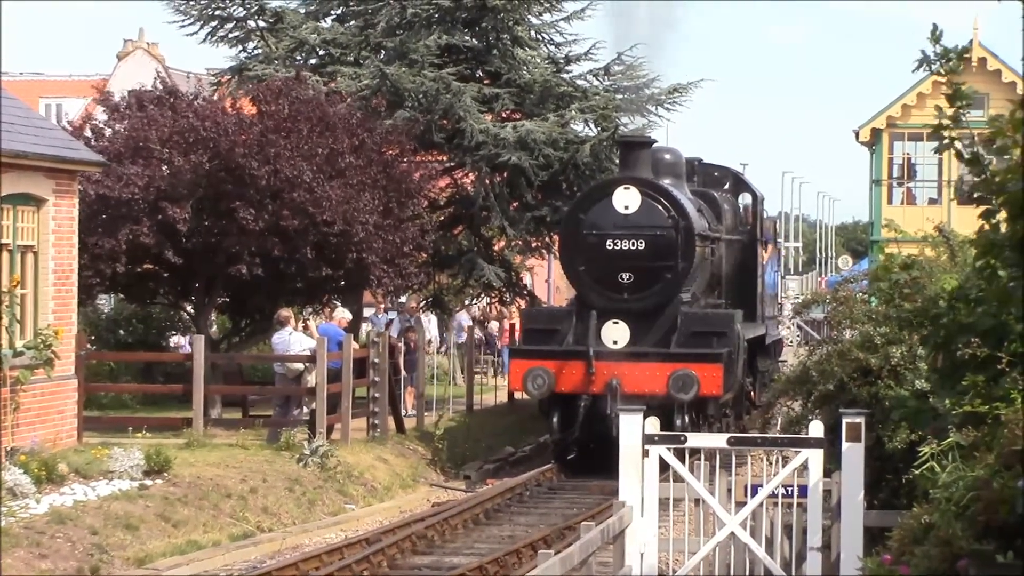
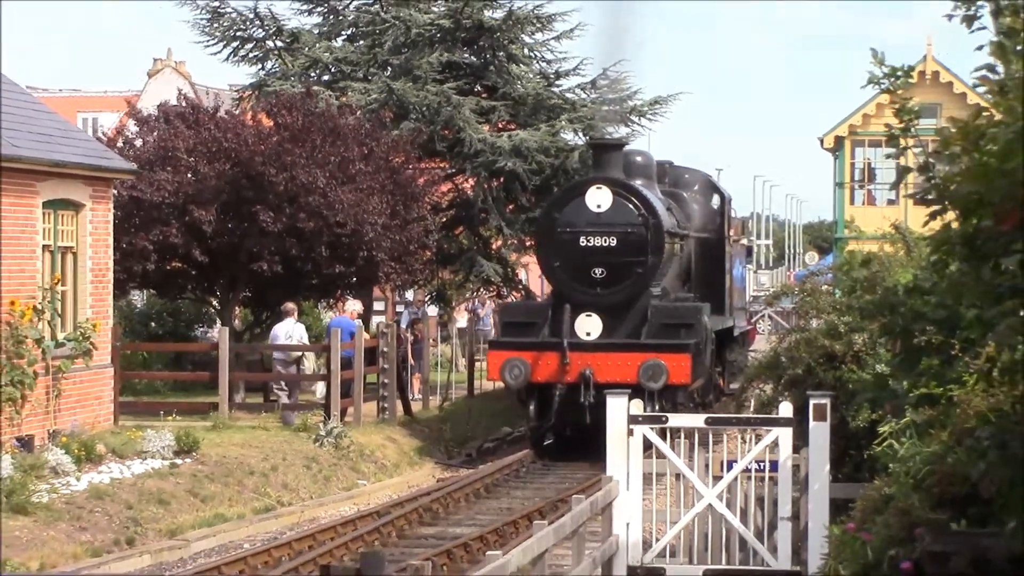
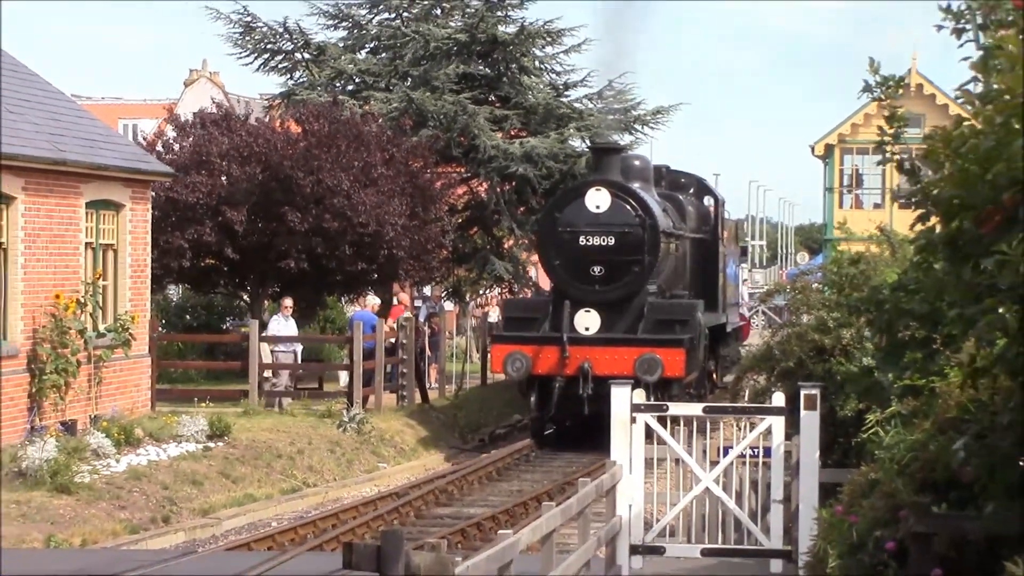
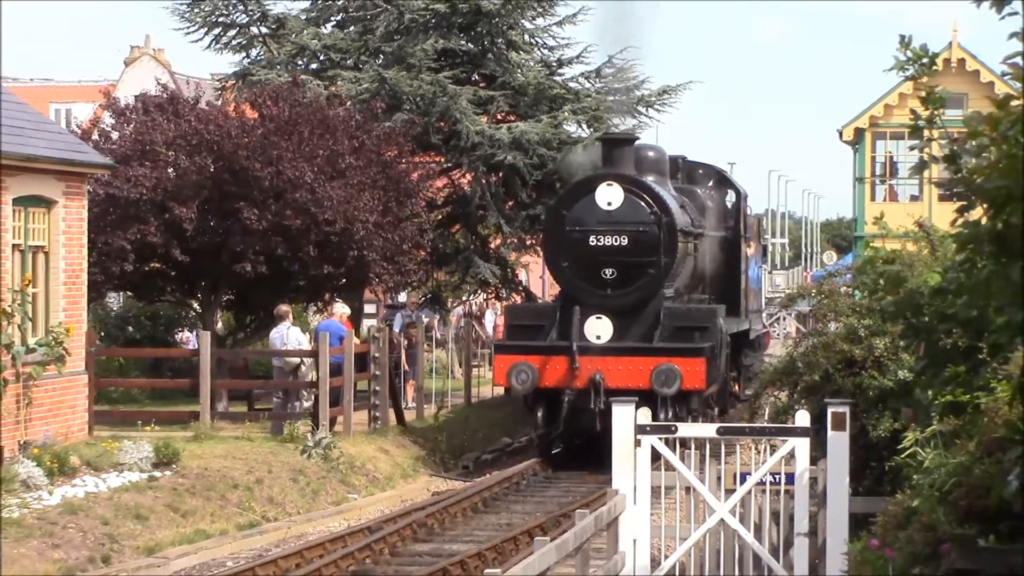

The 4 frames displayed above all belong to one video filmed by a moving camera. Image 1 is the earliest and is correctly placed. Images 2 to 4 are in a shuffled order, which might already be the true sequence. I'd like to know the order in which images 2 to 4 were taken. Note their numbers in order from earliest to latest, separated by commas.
4, 2, 3
